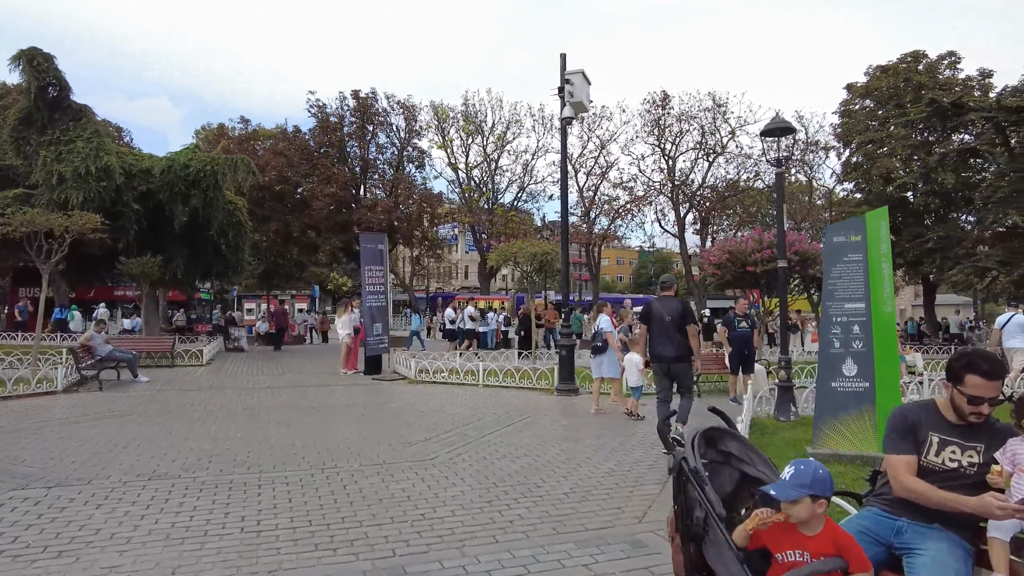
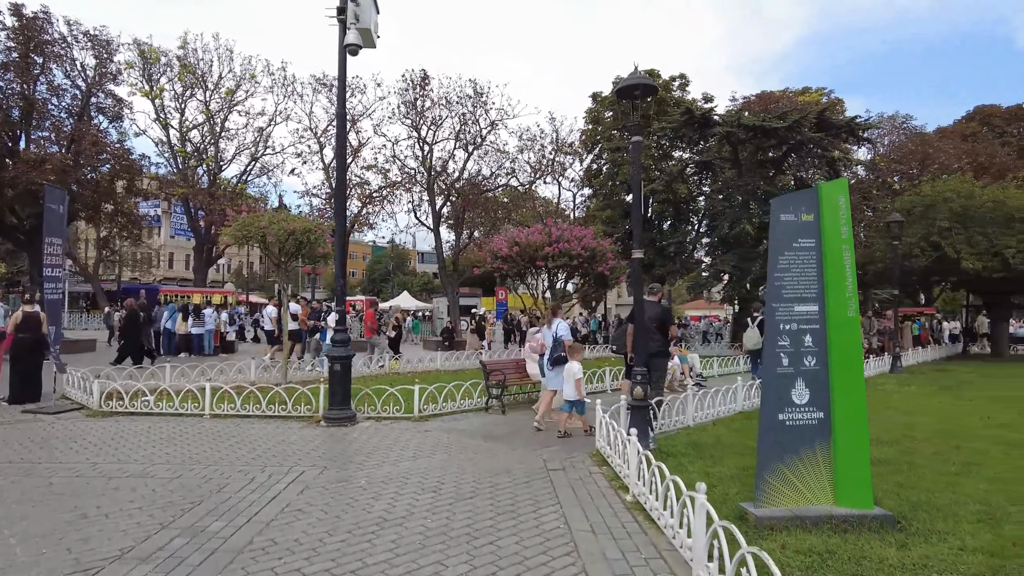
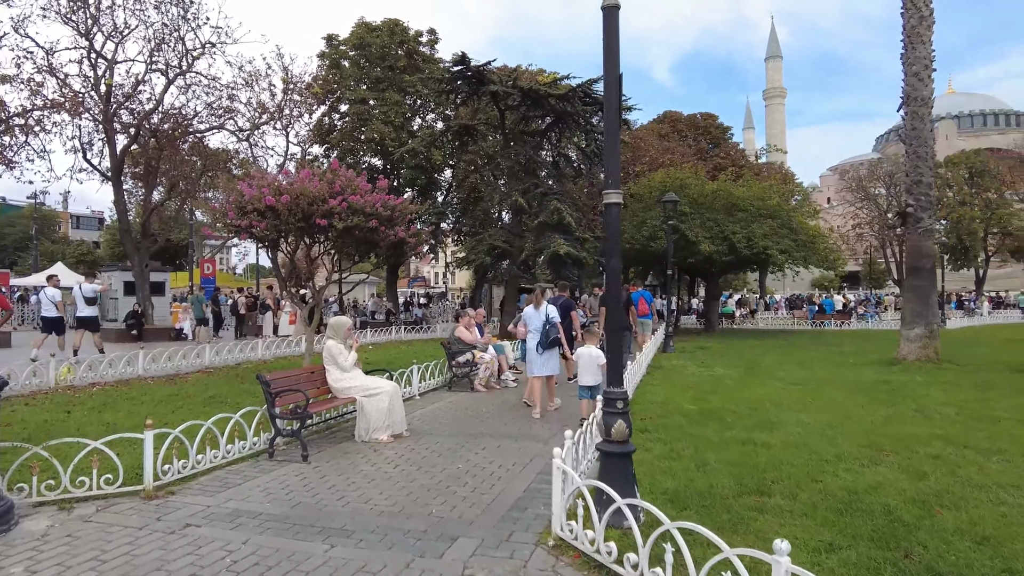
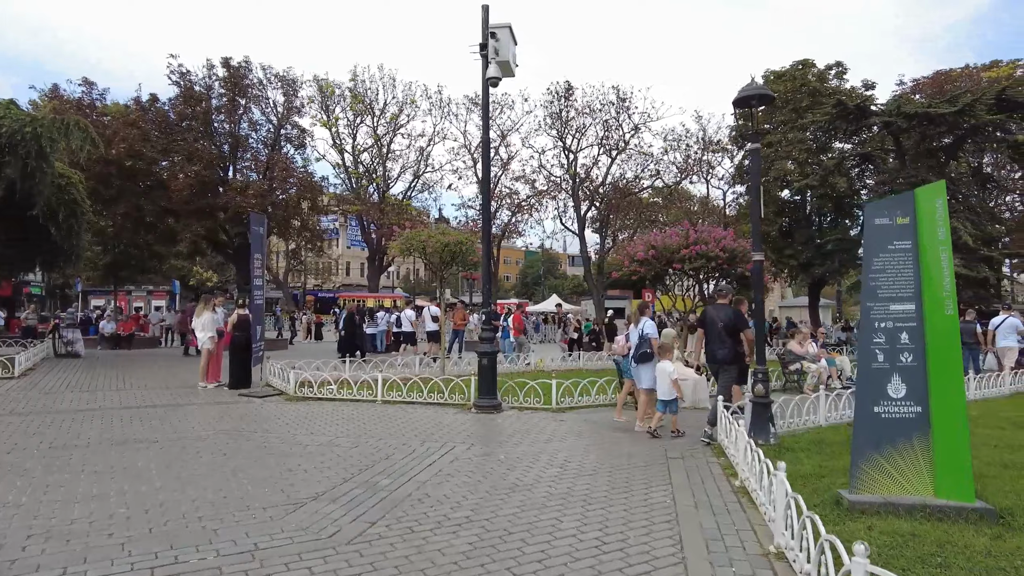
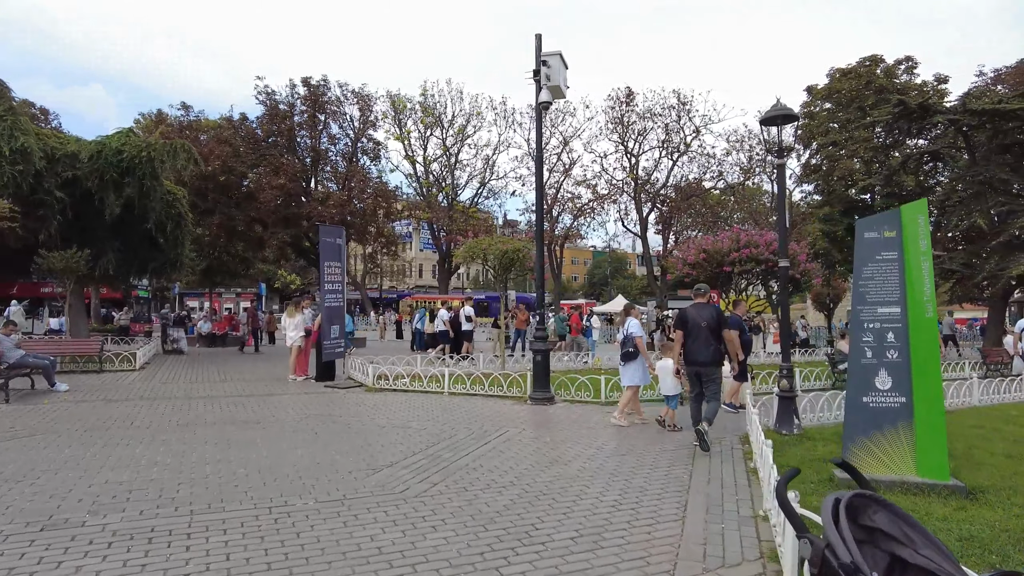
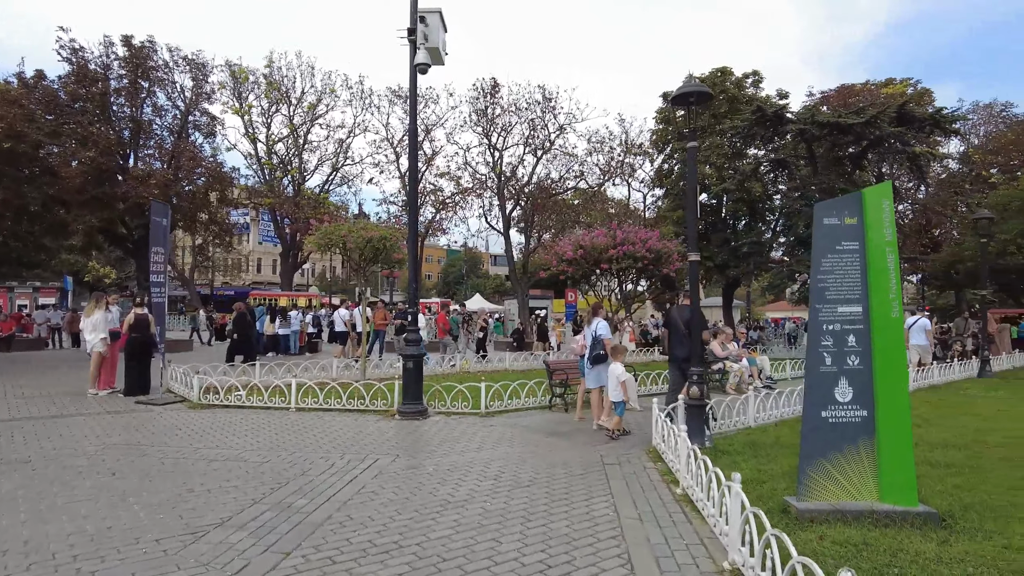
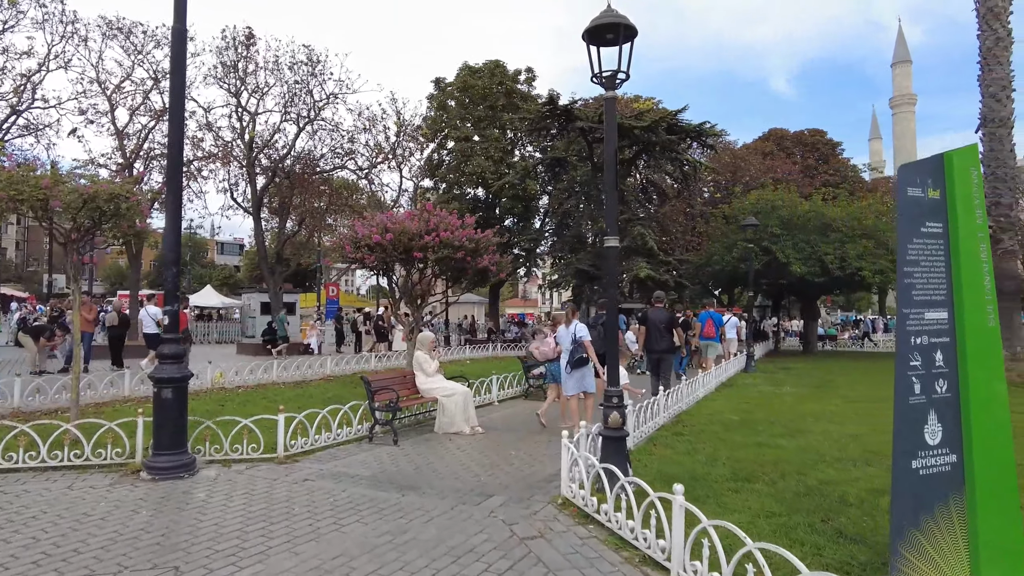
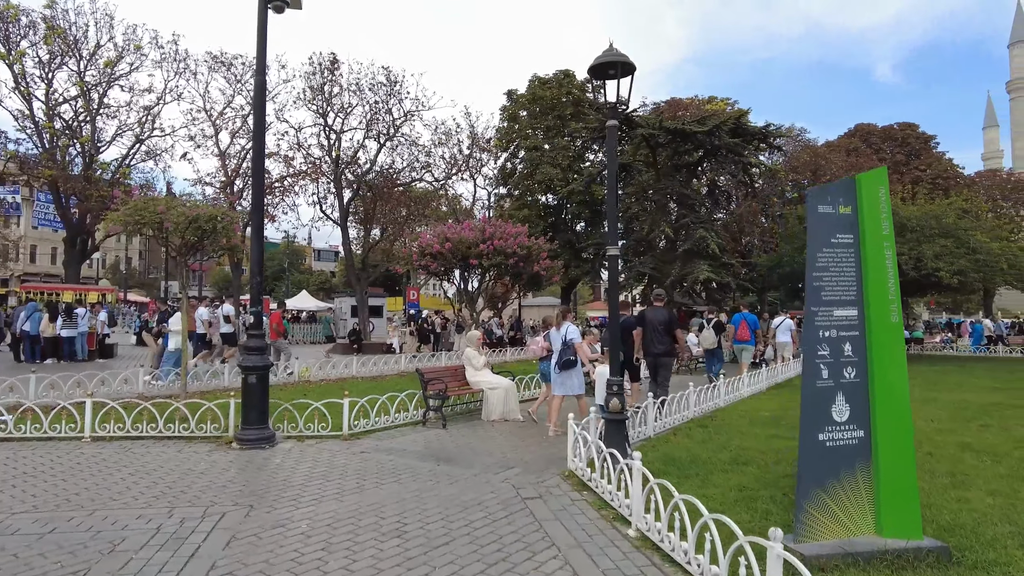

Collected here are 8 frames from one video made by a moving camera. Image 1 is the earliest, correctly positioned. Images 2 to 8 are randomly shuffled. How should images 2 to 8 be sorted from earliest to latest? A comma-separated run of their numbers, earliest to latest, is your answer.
5, 4, 6, 2, 8, 7, 3
